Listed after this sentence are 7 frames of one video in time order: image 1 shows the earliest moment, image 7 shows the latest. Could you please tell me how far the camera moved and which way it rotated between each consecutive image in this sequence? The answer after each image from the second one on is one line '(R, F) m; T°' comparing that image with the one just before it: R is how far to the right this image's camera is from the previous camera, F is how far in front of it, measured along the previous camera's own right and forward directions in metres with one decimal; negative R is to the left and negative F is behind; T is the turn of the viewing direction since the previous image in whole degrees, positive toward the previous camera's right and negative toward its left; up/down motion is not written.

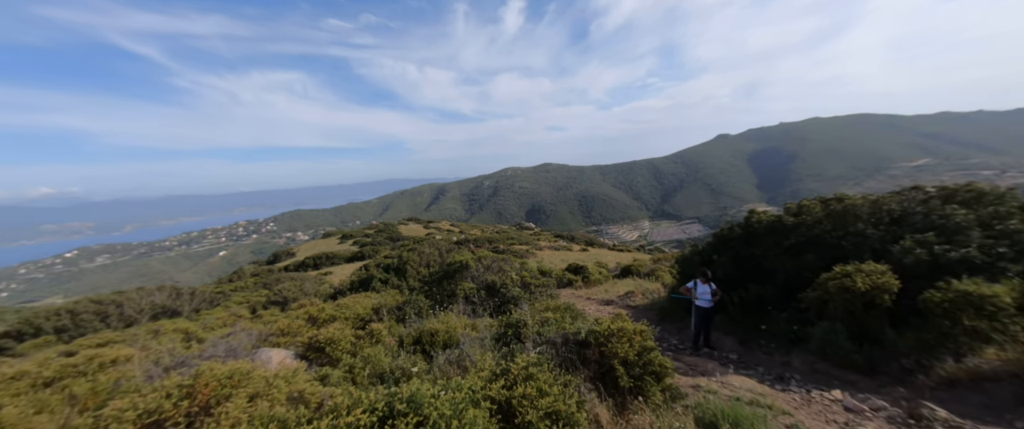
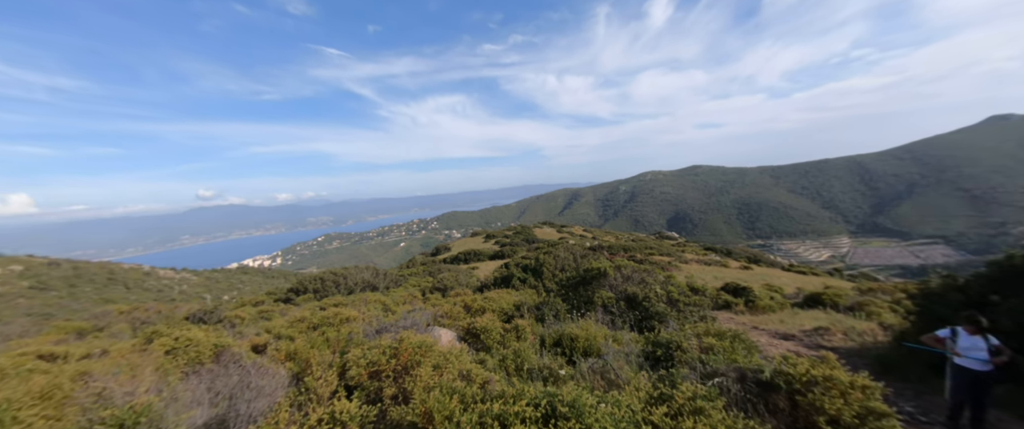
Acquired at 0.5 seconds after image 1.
(-0.2, -0.1) m; -22°
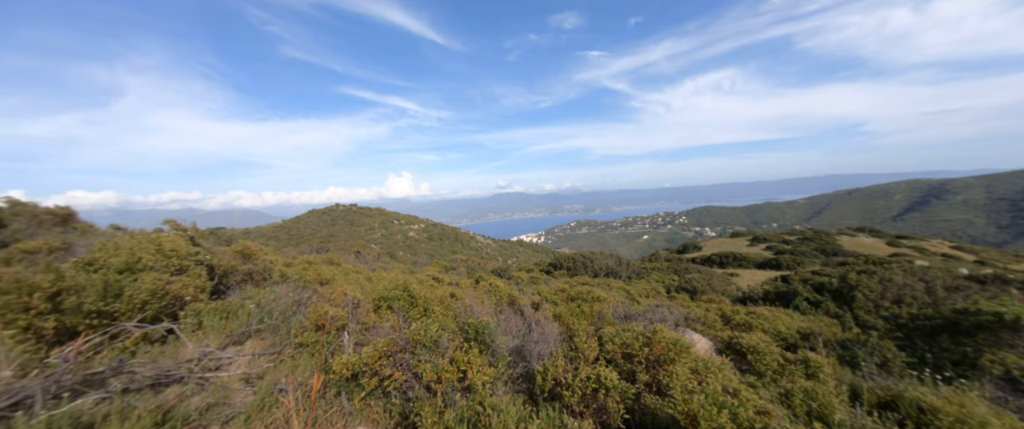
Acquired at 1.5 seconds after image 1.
(-0.2, -0.2) m; -41°
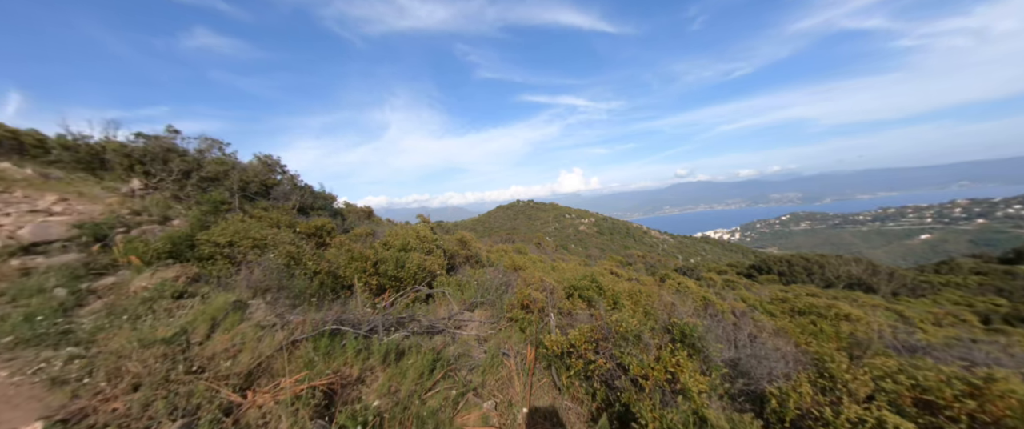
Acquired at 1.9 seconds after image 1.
(-0.4, -0.2) m; -28°
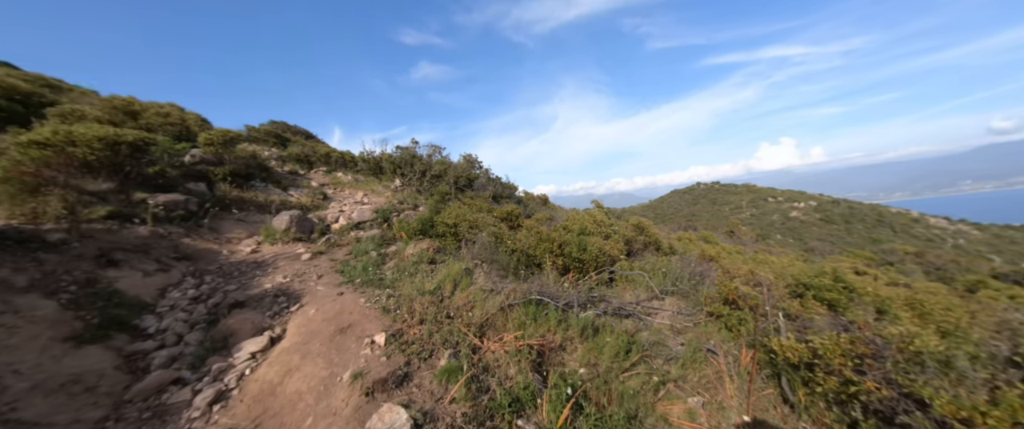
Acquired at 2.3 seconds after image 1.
(-0.4, -0.1) m; -28°
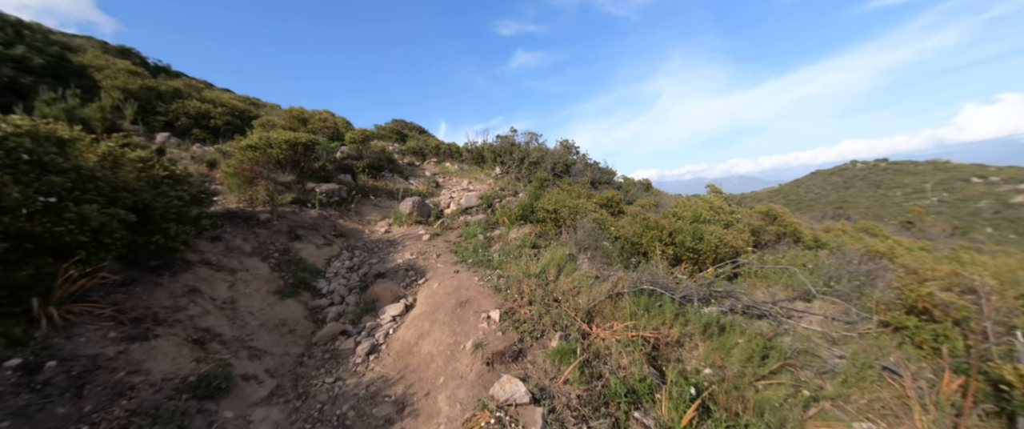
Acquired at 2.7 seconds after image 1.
(-0.2, 0.0) m; -16°
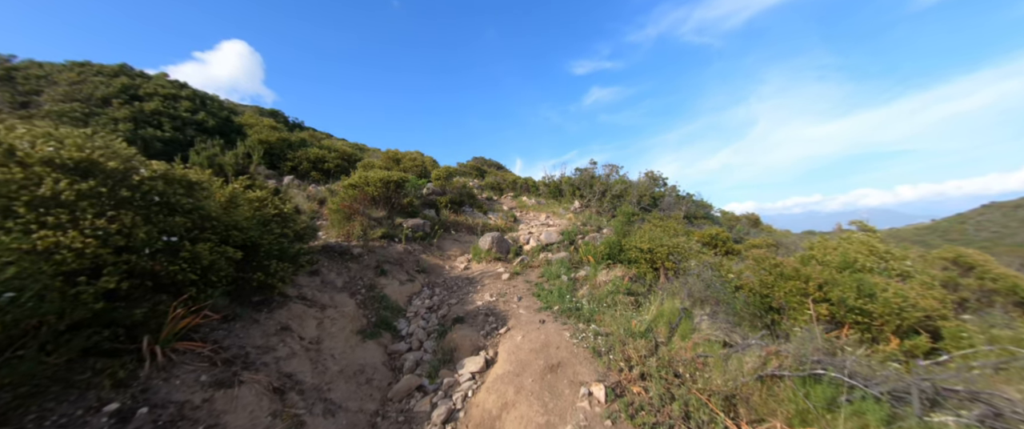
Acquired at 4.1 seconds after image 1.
(-0.3, +0.6) m; -13°
